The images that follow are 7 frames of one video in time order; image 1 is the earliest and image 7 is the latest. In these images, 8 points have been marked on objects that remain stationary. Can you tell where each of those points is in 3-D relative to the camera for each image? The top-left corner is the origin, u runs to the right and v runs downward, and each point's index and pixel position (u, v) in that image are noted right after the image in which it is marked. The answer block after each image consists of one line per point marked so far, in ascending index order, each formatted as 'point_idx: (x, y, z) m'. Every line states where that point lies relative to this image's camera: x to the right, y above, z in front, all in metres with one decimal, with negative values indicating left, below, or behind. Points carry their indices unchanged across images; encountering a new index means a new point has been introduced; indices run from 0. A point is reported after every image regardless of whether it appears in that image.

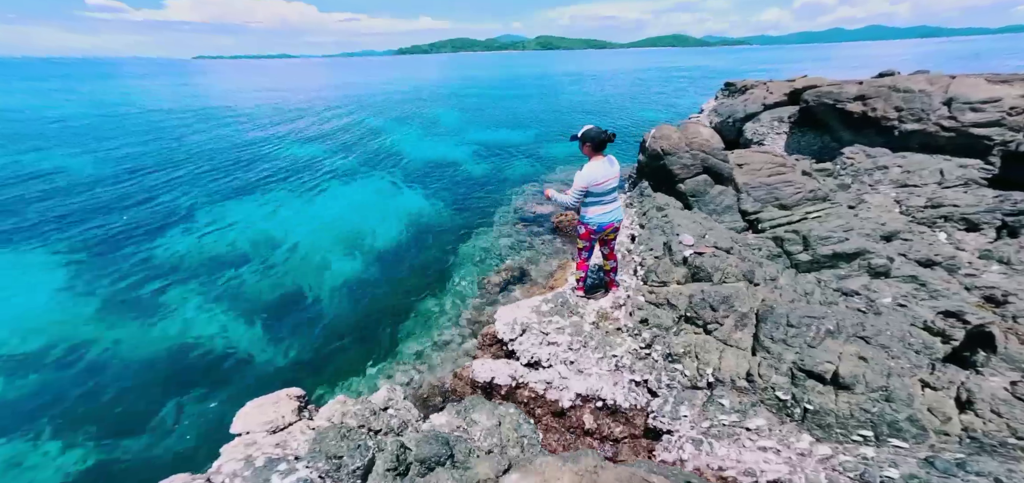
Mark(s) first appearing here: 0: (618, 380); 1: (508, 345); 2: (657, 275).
0: (+1.8, -2.3, +6.6) m
1: (-0.1, -2.2, +8.2) m
2: (+3.1, -0.7, +7.9) m
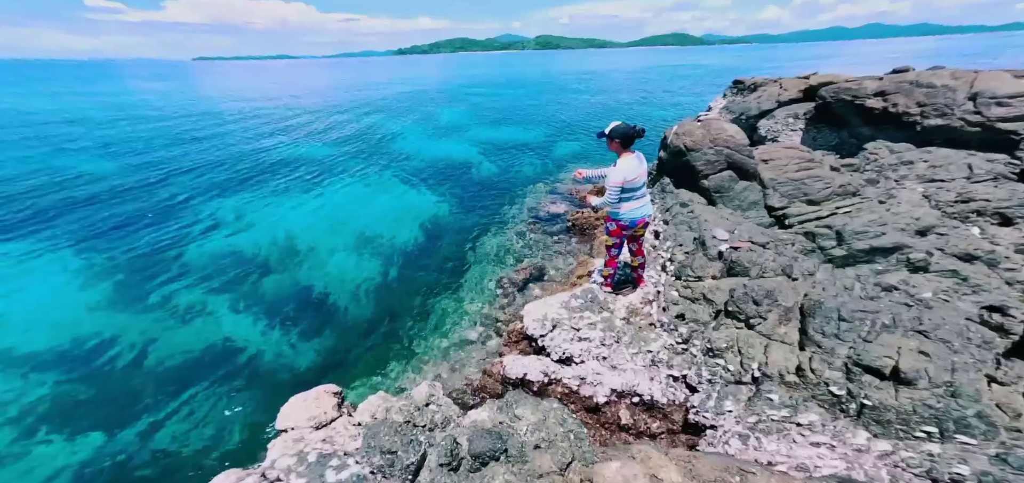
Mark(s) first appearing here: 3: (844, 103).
0: (+2.4, -2.2, +6.6) m
1: (+0.5, -2.1, +8.1) m
2: (+3.7, -0.6, +7.8) m
3: (+12.5, +5.2, +14.7) m
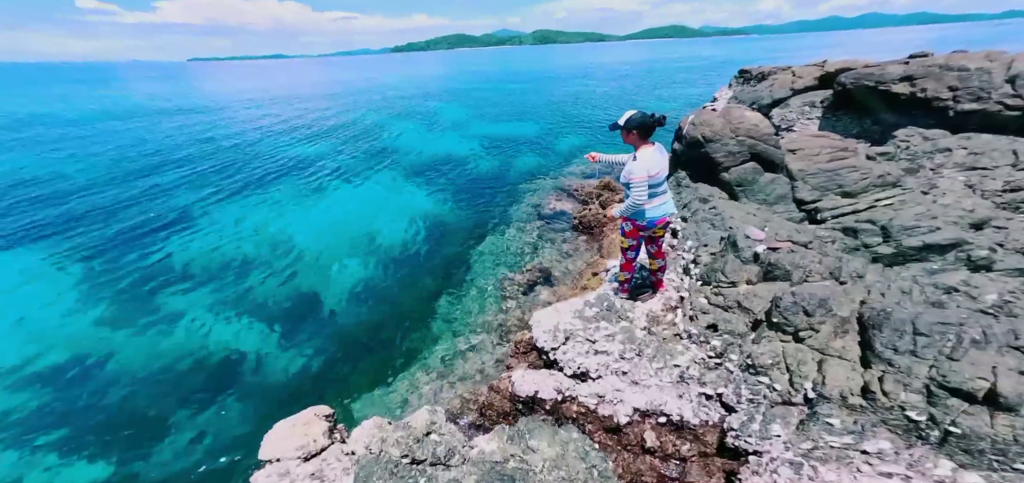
0: (+2.6, -2.2, +5.8) m
1: (+0.7, -2.1, +7.4) m
2: (+3.9, -0.6, +7.0) m
3: (+12.6, +5.4, +13.9) m
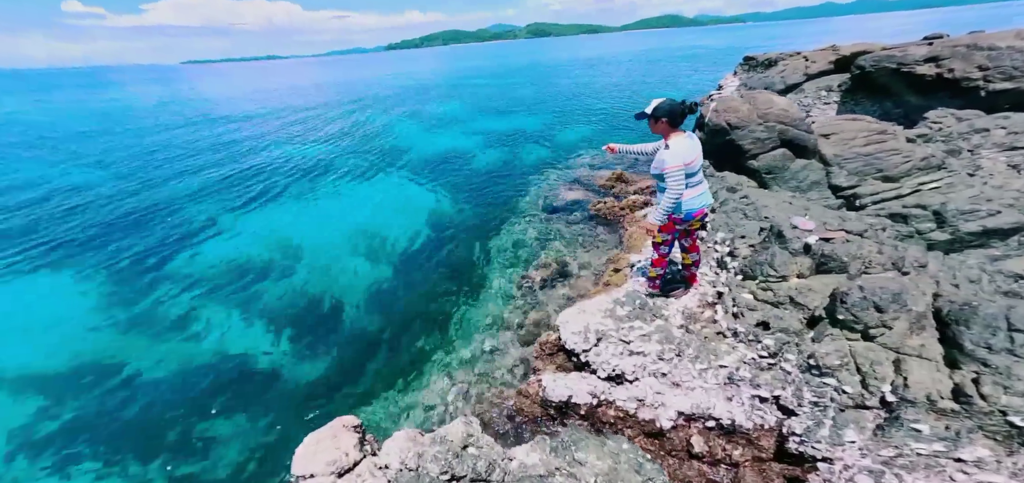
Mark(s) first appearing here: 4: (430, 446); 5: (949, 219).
0: (+3.1, -2.1, +5.4) m
1: (+1.2, -2.0, +7.0) m
2: (+4.4, -0.4, +6.6) m
3: (+12.9, +5.9, +13.4) m
4: (-1.1, -2.7, +5.3) m
5: (+7.1, +0.4, +6.3) m
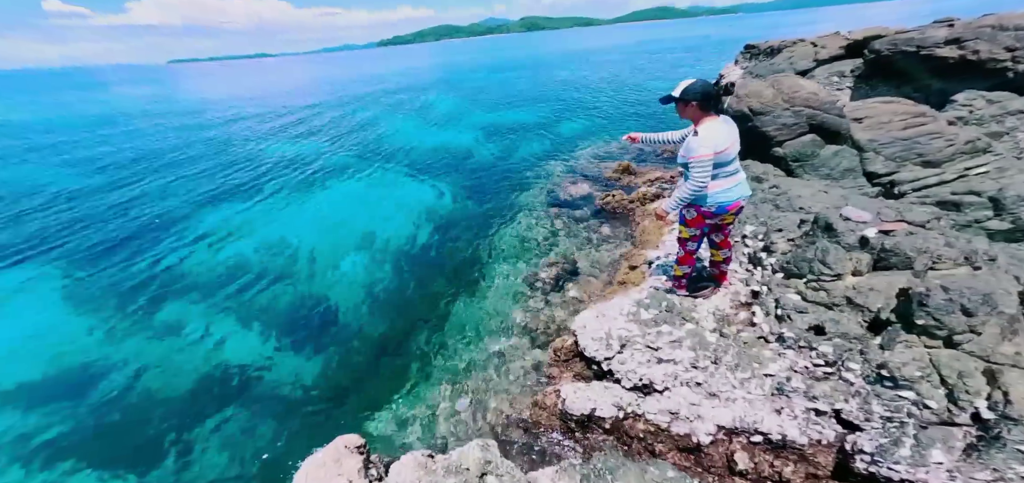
0: (+3.4, -2.1, +4.8) m
1: (+1.5, -2.0, +6.3) m
2: (+4.6, -0.3, +6.0) m
3: (+12.9, +6.2, +12.8) m
4: (-0.8, -2.7, +4.6) m
5: (+7.3, +0.5, +5.8) m
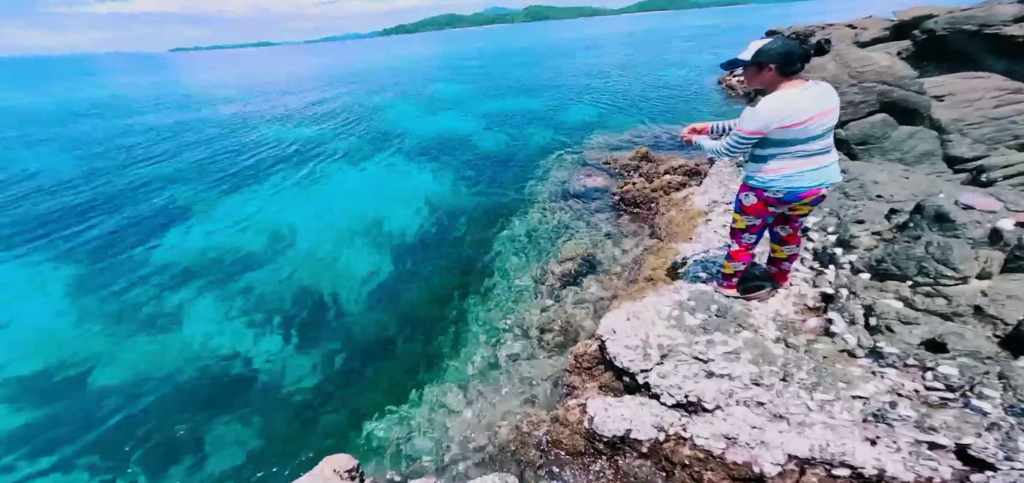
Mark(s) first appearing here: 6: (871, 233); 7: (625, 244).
0: (+3.6, -2.0, +3.8) m
1: (+1.8, -1.8, +5.3) m
2: (+4.9, -0.3, +4.9) m
3: (+13.4, +6.2, +11.6) m
4: (-0.6, -2.6, +3.6) m
5: (+7.6, +0.5, +4.6) m
6: (+5.0, +0.1, +5.7) m
7: (+3.1, -0.1, +10.6) m
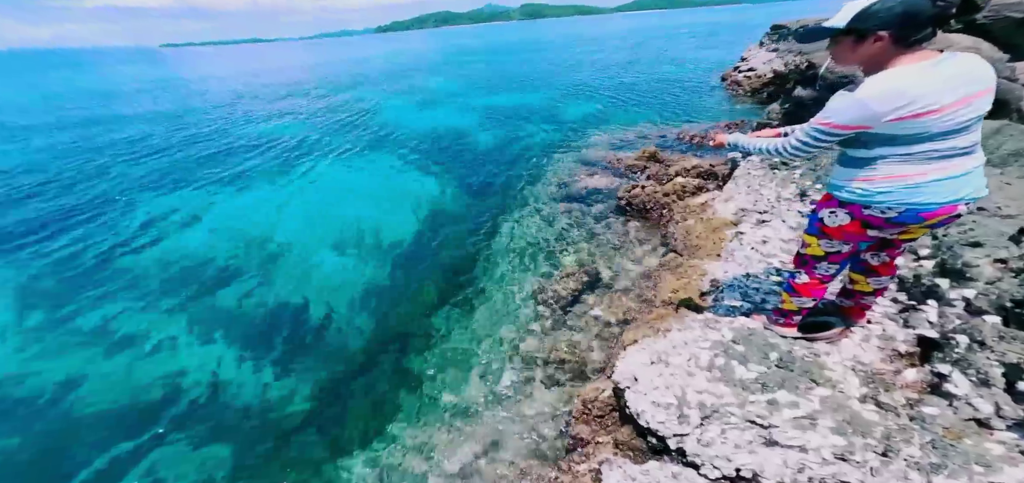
0: (+3.6, -2.3, +2.5) m
1: (+1.7, -2.1, +4.0) m
2: (+4.9, -0.5, +3.6) m
3: (+13.3, +6.0, +10.4) m
4: (-0.6, -2.9, +2.2) m
5: (+7.6, +0.2, +3.4) m
6: (+4.9, -0.1, +4.4) m
7: (+3.0, -0.4, +9.3) m
